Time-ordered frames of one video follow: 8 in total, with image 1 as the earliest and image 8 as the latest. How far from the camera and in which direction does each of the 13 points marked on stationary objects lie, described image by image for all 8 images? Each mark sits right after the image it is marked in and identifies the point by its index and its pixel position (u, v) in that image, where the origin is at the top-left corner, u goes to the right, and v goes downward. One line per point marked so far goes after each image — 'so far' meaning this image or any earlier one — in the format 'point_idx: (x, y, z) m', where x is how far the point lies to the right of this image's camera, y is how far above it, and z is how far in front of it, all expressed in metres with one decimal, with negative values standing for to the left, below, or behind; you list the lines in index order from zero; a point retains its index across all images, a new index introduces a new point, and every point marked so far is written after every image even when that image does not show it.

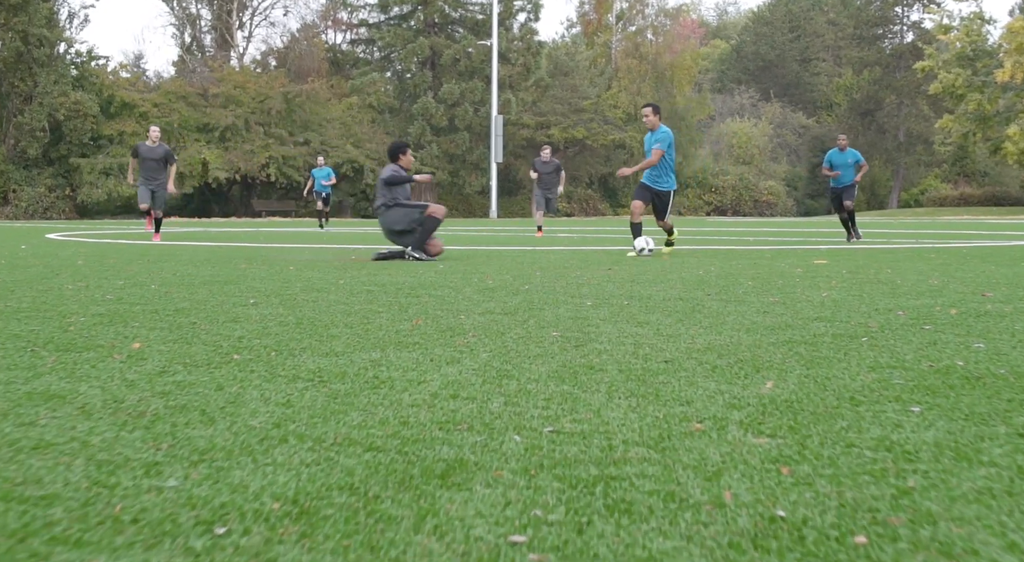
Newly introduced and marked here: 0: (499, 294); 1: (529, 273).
0: (-0.1, -0.1, +4.7) m
1: (+0.2, 0.0, +6.4) m
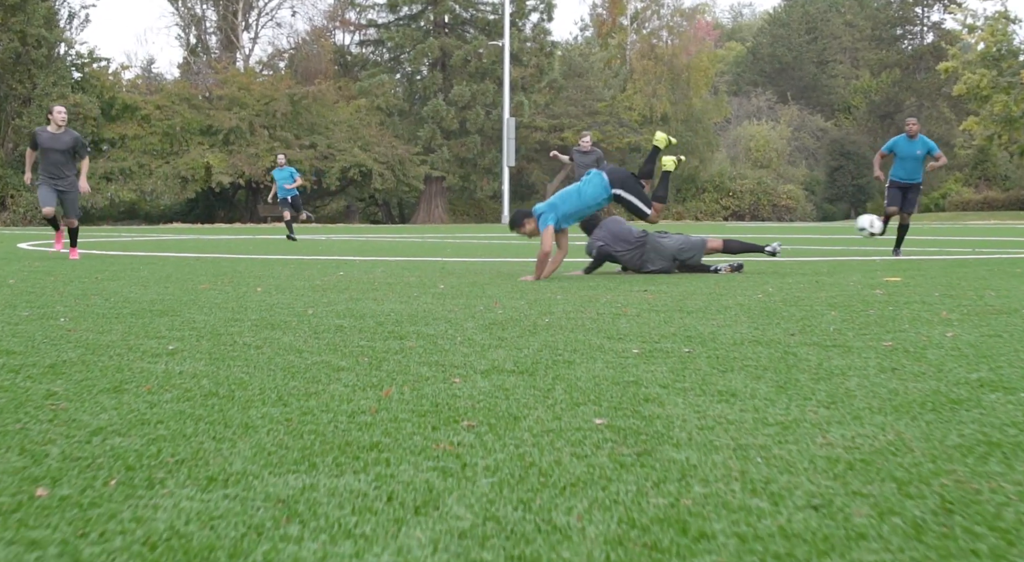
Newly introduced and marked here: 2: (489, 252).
0: (0.0, -0.3, +3.6) m
1: (+0.3, -0.1, +5.2) m
2: (-0.4, +0.4, +11.4) m
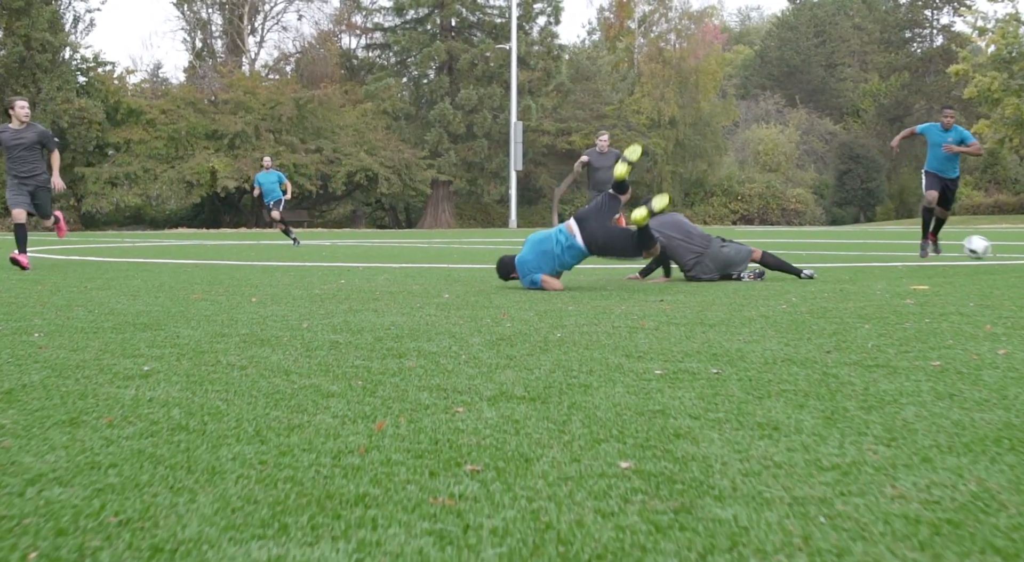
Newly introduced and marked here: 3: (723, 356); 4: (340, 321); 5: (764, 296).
0: (0.0, -0.3, +3.3) m
1: (+0.3, -0.2, +4.9) m
2: (-0.3, +0.3, +11.1) m
3: (+0.9, -0.3, +3.3) m
4: (-0.9, -0.2, +4.2) m
5: (+1.8, -0.1, +5.9) m
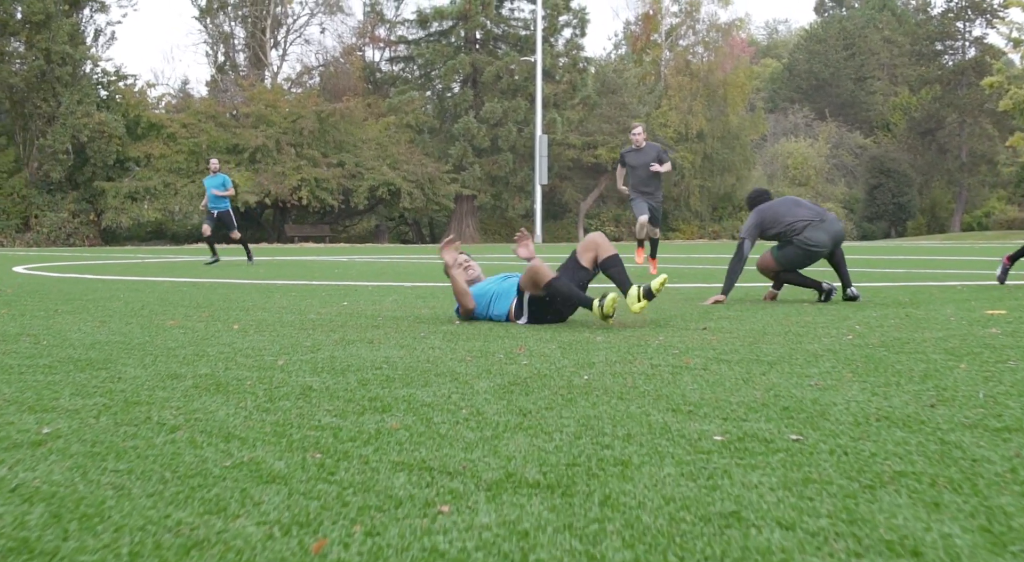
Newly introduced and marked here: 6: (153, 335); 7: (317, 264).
0: (+0.1, -0.4, +2.6) m
1: (+0.4, -0.3, +4.2) m
2: (0.0, 0.0, +10.4) m
3: (+0.9, -0.4, +2.5) m
4: (-0.8, -0.3, +3.5) m
5: (+2.0, -0.3, +5.1) m
6: (-1.9, -0.3, +4.1) m
7: (-3.2, +0.3, +13.0) m
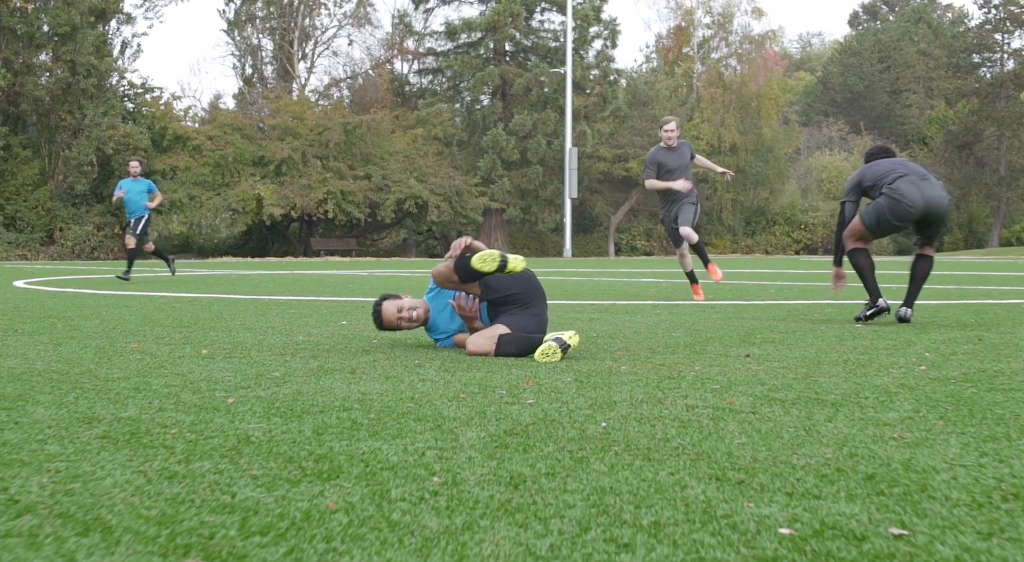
0: (+0.1, -0.5, +1.9) m
1: (+0.4, -0.4, +3.6) m
2: (+0.3, -0.1, +9.8) m
3: (+0.9, -0.5, +1.9) m
4: (-0.8, -0.4, +2.9) m
5: (+2.0, -0.4, +4.4) m
6: (-1.8, -0.4, +3.5) m
7: (-2.8, 0.0, +12.5) m
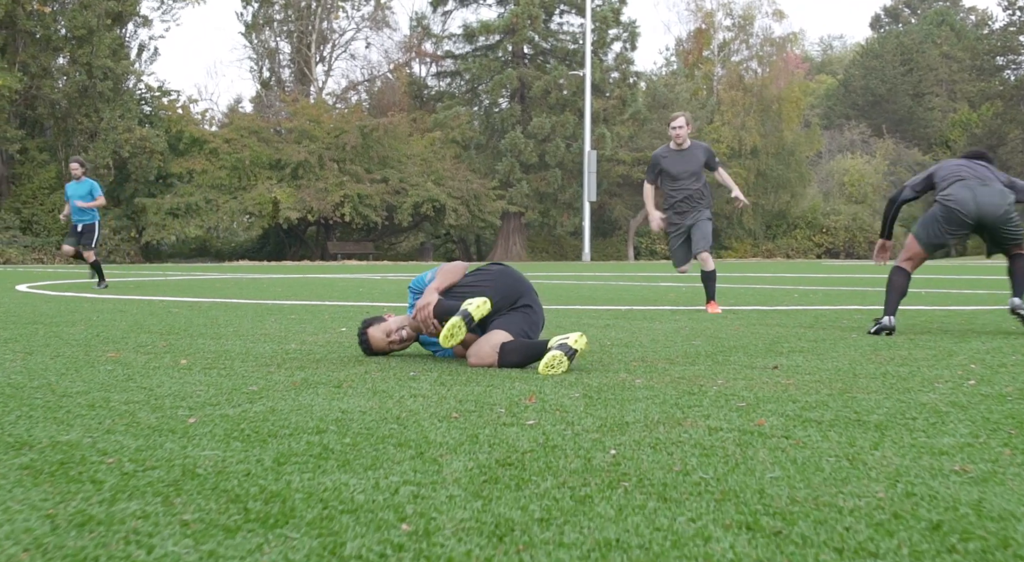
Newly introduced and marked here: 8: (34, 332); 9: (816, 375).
0: (0.0, -0.5, +1.6) m
1: (+0.5, -0.4, +3.2) m
2: (+0.5, -0.2, +9.4) m
3: (+0.9, -0.5, +1.5) m
4: (-0.8, -0.4, +2.6) m
5: (+2.1, -0.4, +4.0) m
6: (-1.8, -0.4, +3.2) m
7: (-2.6, 0.0, +12.2) m
8: (-2.8, -0.3, +4.6) m
9: (+1.5, -0.4, +3.8) m
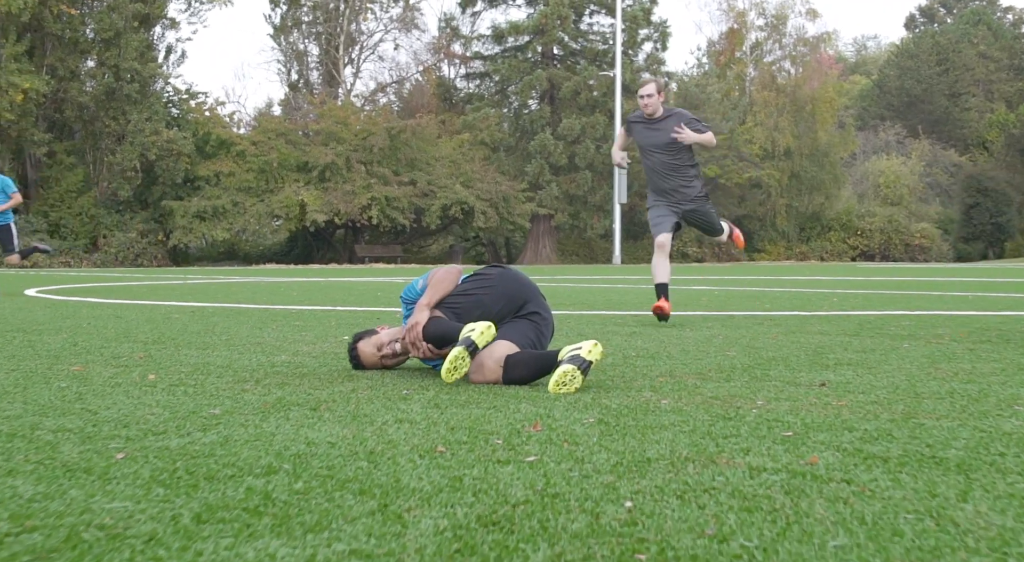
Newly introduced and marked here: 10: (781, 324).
0: (0.0, -0.5, +1.1) m
1: (+0.5, -0.5, +2.7) m
2: (+0.7, -0.2, +9.0) m
3: (+0.8, -0.5, +1.0) m
4: (-0.8, -0.4, +2.2) m
5: (+2.1, -0.5, +3.5) m
6: (-1.8, -0.4, +2.8) m
7: (-2.2, -0.1, +11.9) m
8: (-2.7, -0.3, +4.3) m
9: (+1.5, -0.5, +3.3) m
10: (+2.3, -0.4, +6.8) m
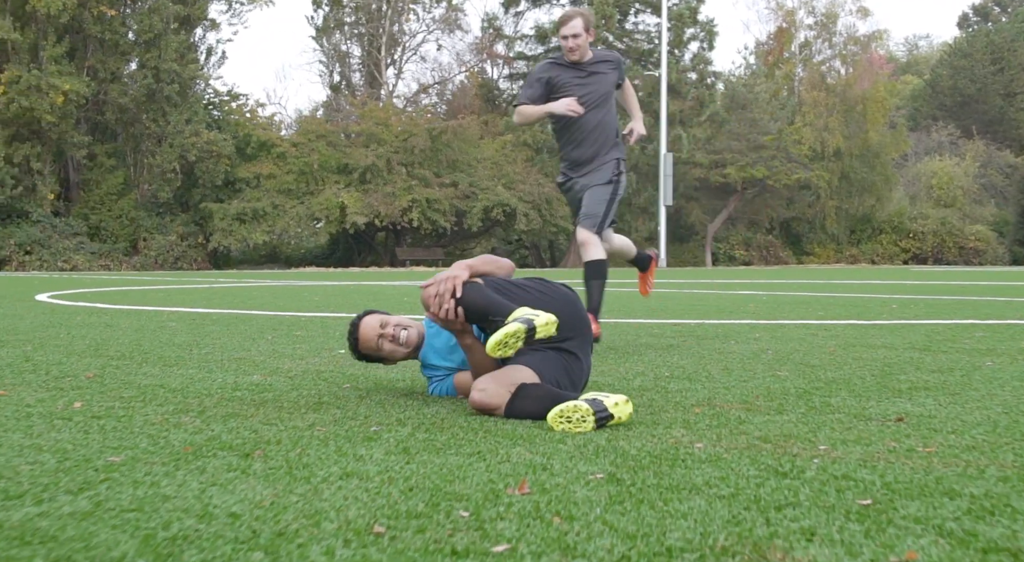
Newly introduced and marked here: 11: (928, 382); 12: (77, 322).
0: (-0.1, -0.5, +0.5) m
1: (+0.4, -0.5, +2.1) m
2: (+1.1, -0.3, +8.3) m
3: (+0.7, -0.5, +0.4) m
4: (-0.9, -0.5, +1.6) m
5: (+2.1, -0.5, +2.7) m
6: (-1.8, -0.4, +2.3) m
7: (-1.7, -0.1, +11.4) m
8: (-2.7, -0.4, +3.8) m
9: (+1.5, -0.5, +2.6) m
10: (+2.5, -0.4, +6.0) m
11: (+2.1, -0.5, +4.0) m
12: (-3.1, -0.3, +5.6) m
